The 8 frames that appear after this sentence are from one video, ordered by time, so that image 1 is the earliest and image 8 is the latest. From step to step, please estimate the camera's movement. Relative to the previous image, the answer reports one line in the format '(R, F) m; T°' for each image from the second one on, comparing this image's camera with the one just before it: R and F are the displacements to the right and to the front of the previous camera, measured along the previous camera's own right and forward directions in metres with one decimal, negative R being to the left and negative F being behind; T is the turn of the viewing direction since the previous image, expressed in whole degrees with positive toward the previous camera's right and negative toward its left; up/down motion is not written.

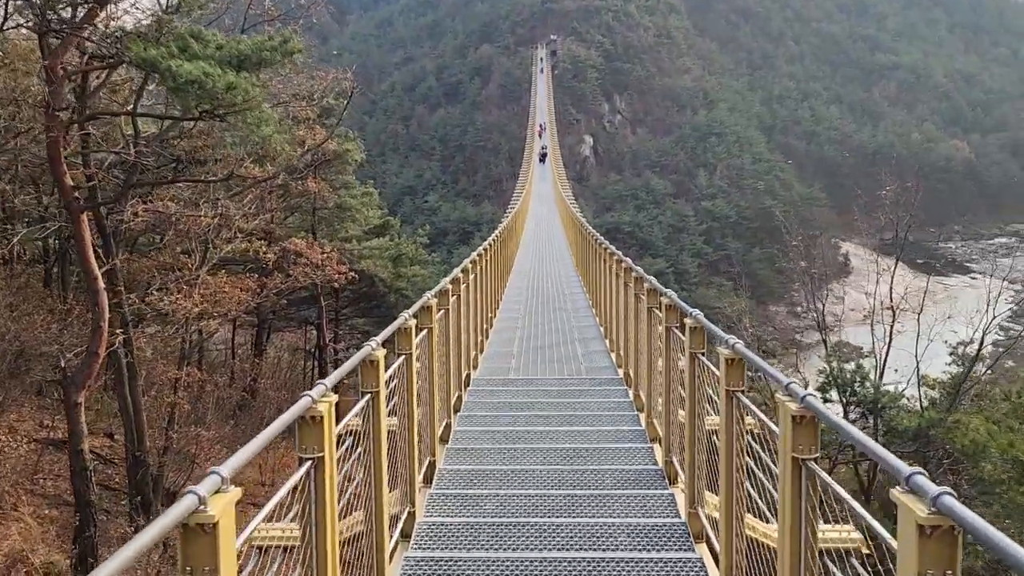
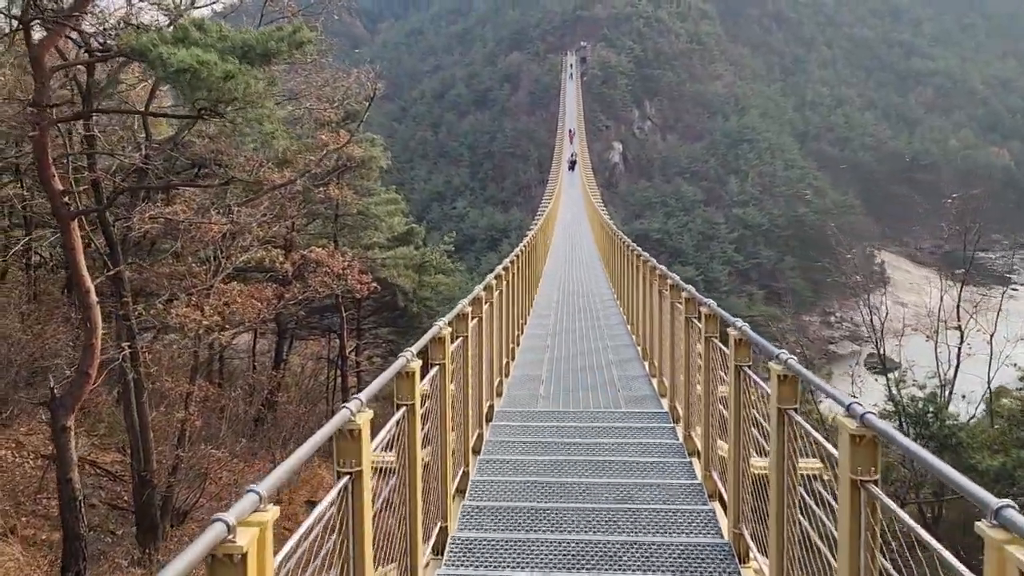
(0.0, +0.4) m; -2°
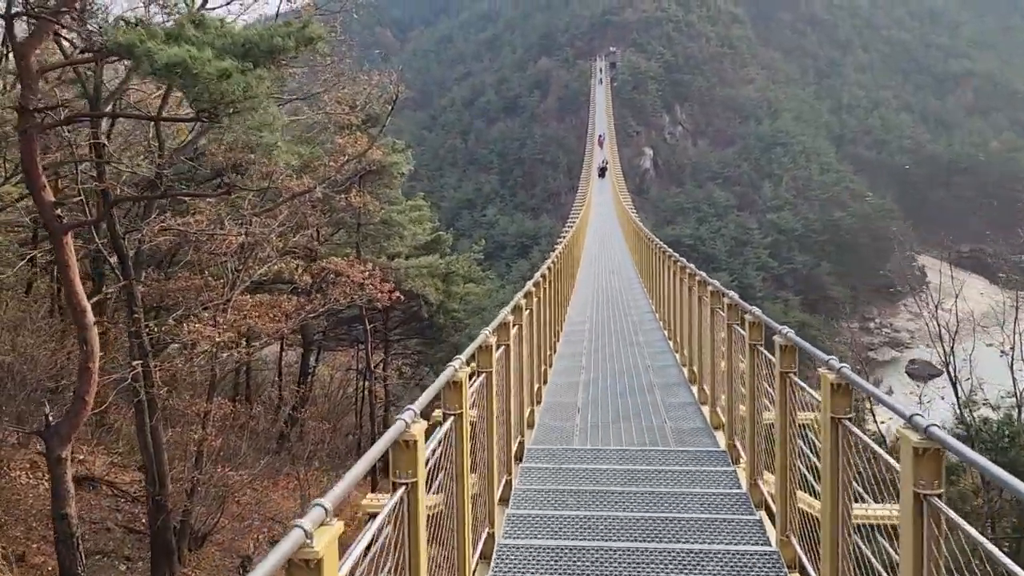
(0.0, +0.3) m; -2°
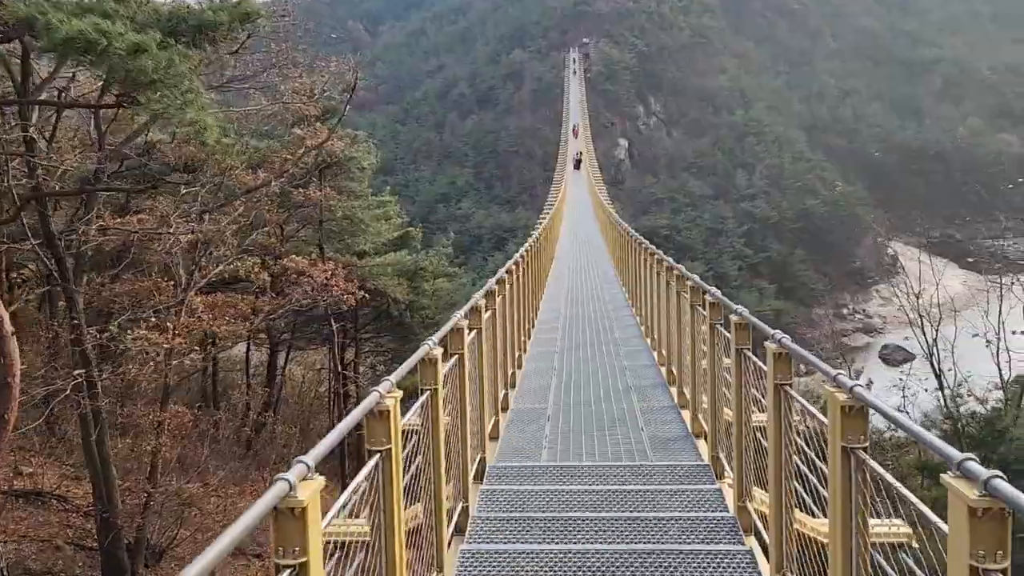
(+0.1, +0.2) m; +2°
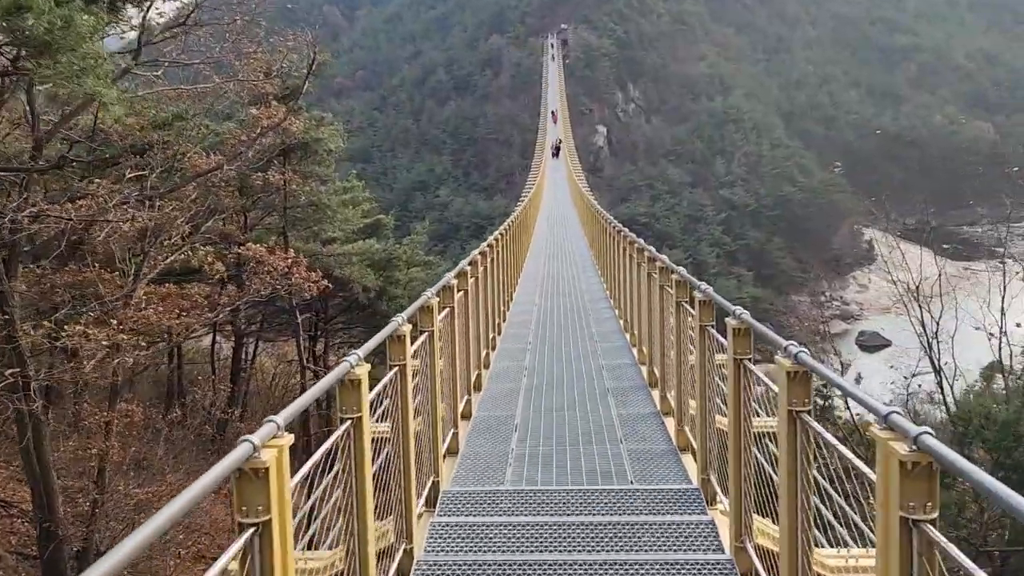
(+0.1, +0.3) m; +2°
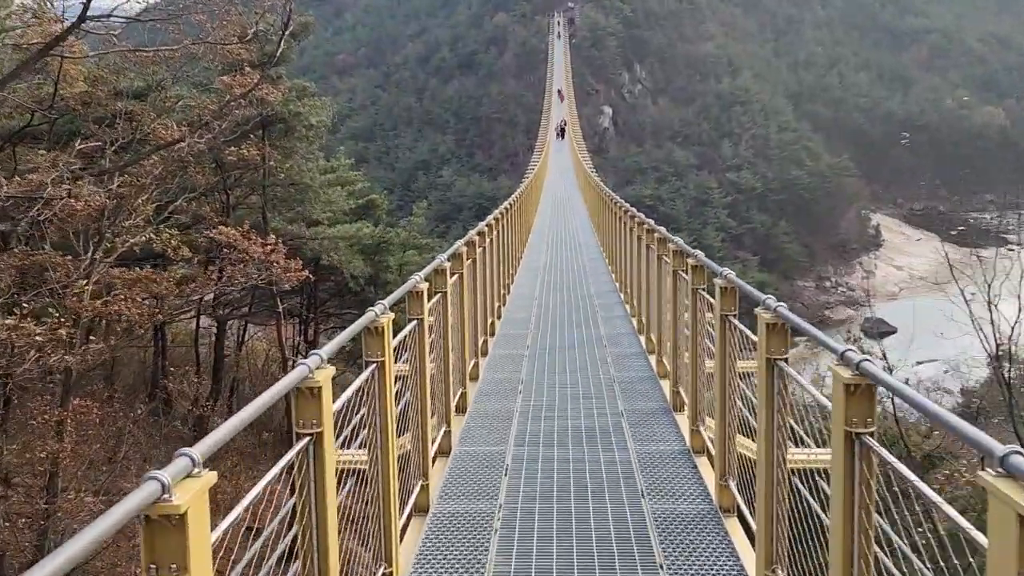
(0.0, +0.5) m; 0°
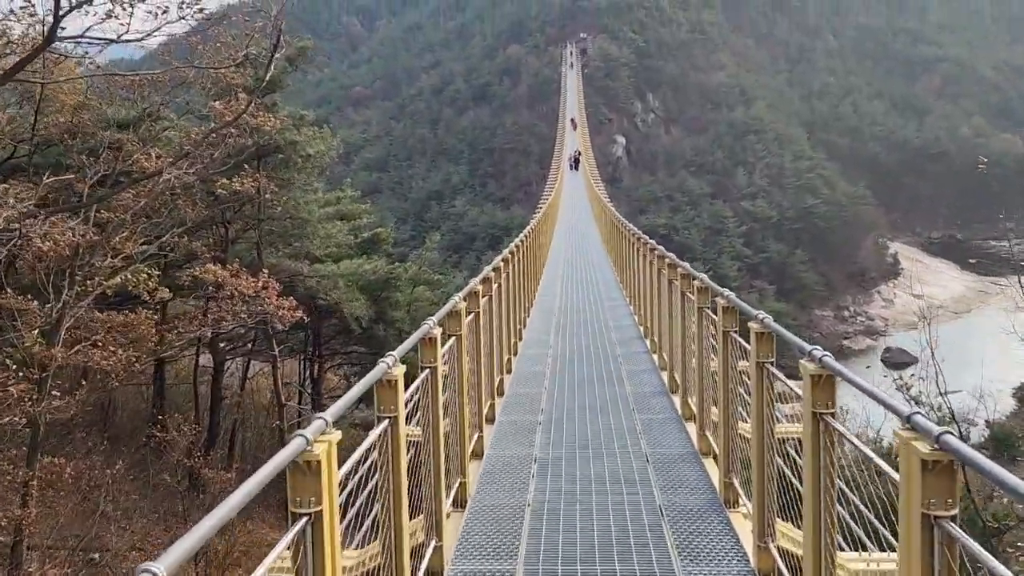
(0.0, +0.4) m; -1°
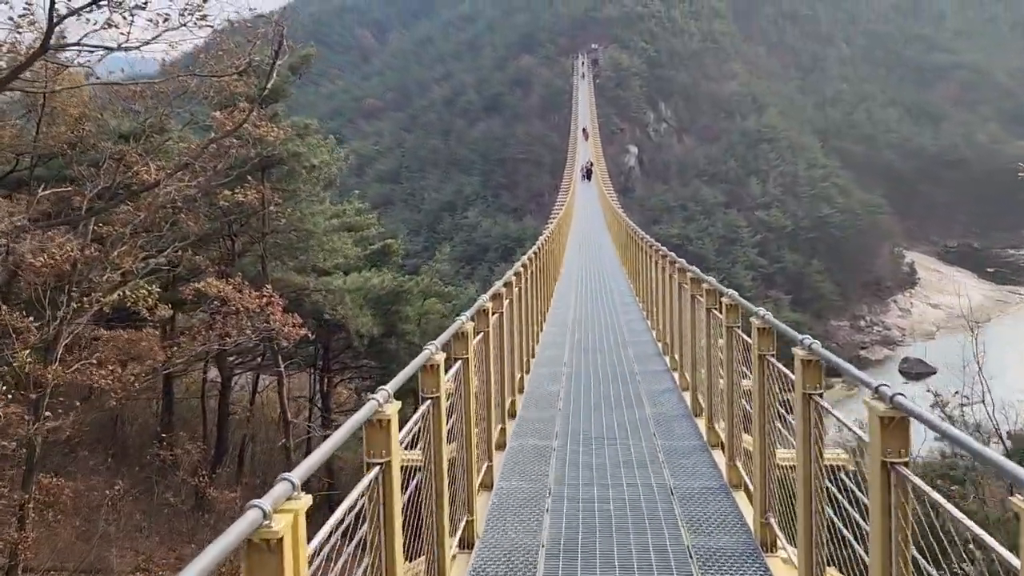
(0.0, +0.2) m; -1°
